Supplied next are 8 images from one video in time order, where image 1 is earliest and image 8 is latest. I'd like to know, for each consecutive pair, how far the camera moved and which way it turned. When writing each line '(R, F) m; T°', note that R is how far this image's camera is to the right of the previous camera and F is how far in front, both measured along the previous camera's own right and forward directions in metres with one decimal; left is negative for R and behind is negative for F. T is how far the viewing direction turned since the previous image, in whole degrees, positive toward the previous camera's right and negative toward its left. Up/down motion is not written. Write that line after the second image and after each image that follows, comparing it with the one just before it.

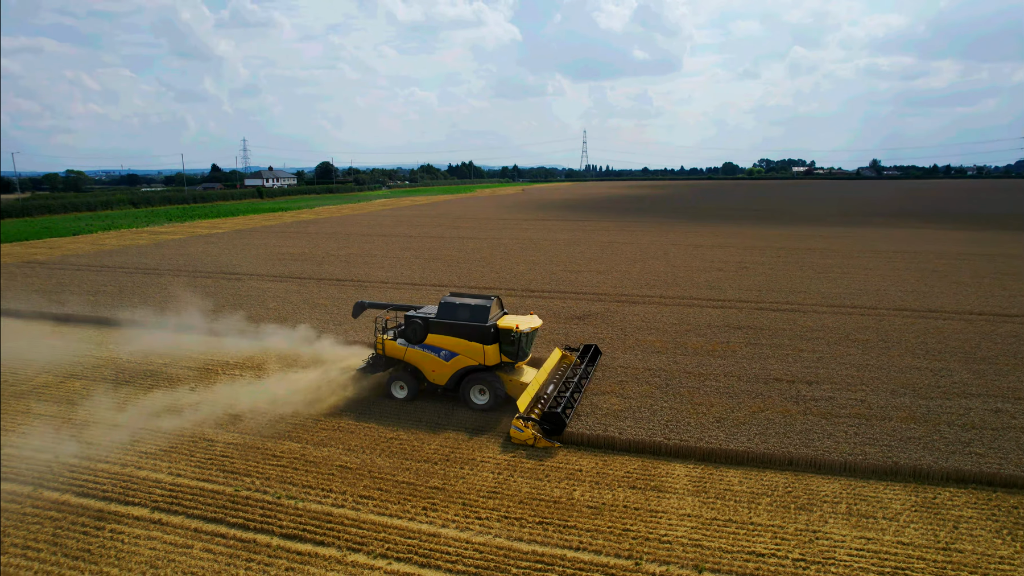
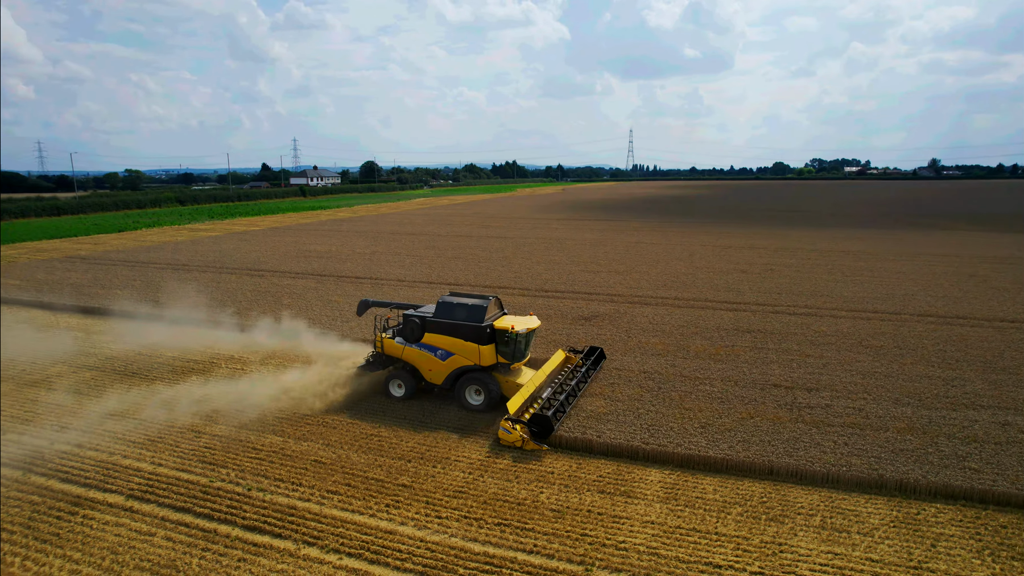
(+1.0, +0.1) m; -4°
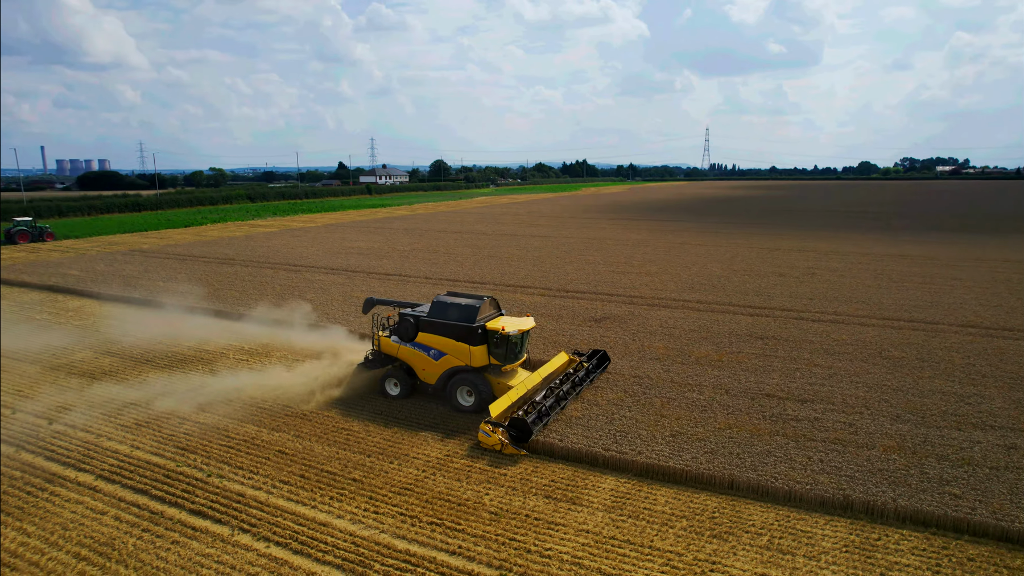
(+1.6, +0.2) m; -6°
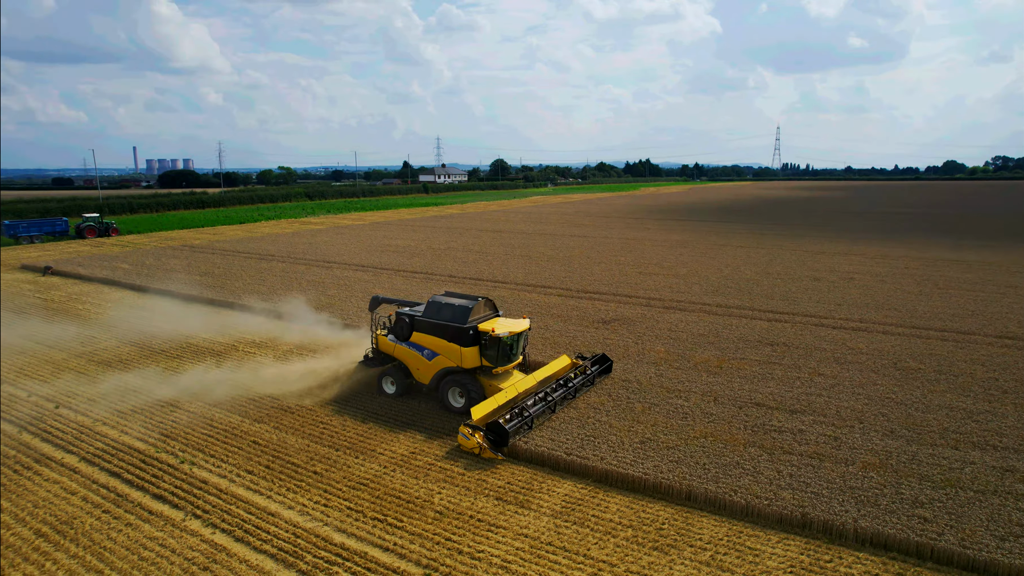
(+1.4, +0.1) m; -6°
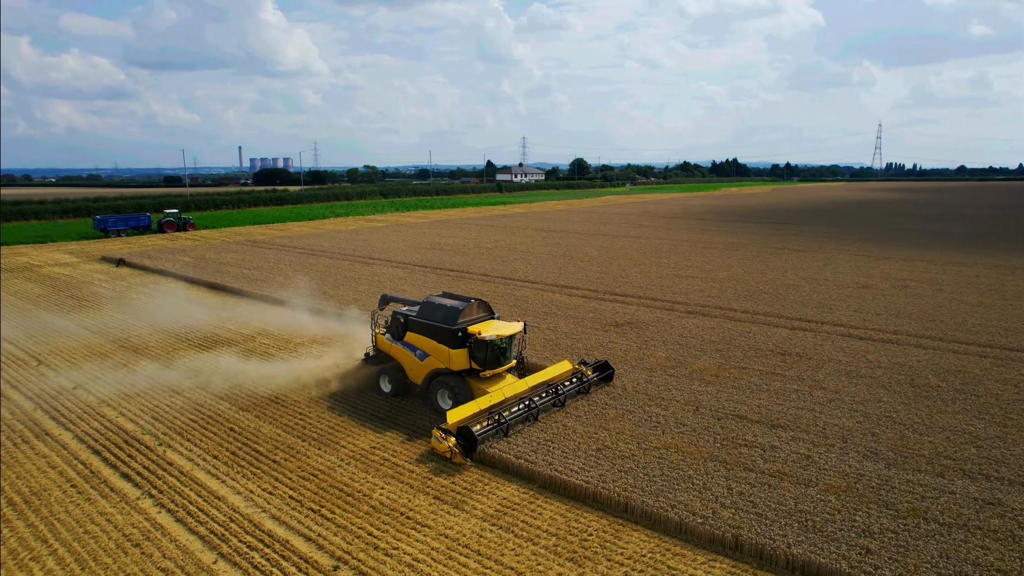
(+1.8, +0.2) m; -7°
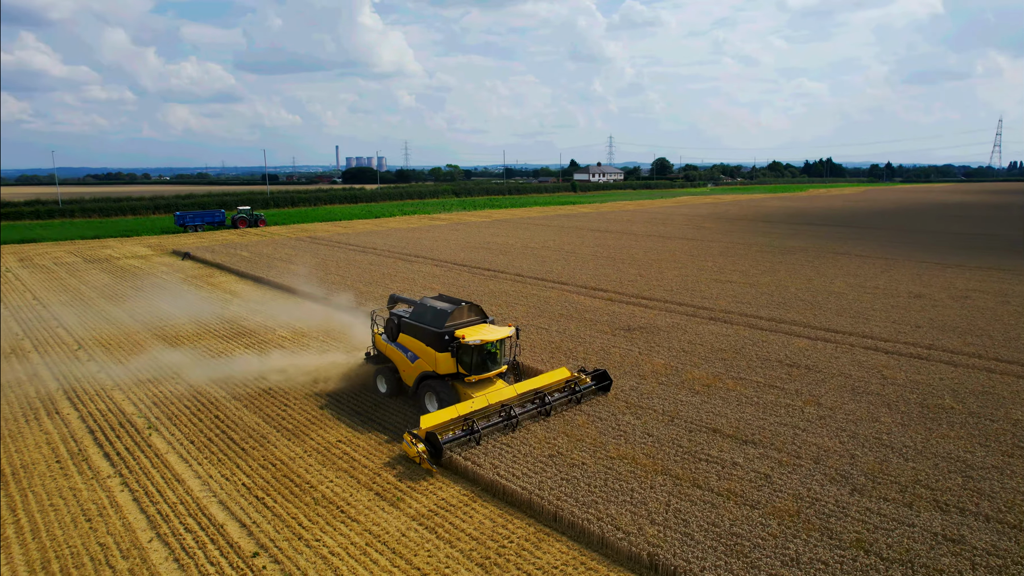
(+1.8, +0.2) m; -8°
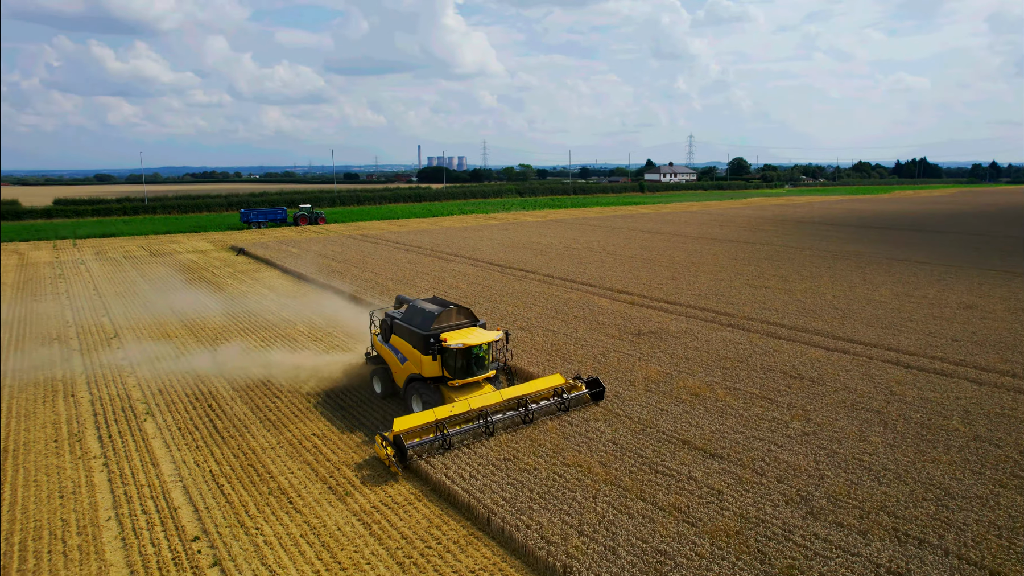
(+1.6, +0.1) m; -7°
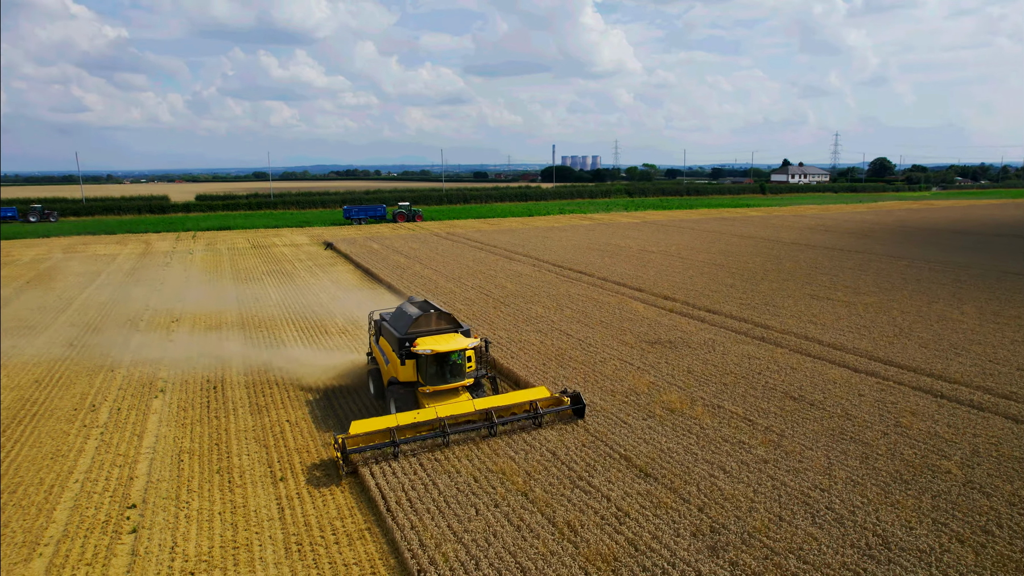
(+2.5, +0.3) m; -11°
